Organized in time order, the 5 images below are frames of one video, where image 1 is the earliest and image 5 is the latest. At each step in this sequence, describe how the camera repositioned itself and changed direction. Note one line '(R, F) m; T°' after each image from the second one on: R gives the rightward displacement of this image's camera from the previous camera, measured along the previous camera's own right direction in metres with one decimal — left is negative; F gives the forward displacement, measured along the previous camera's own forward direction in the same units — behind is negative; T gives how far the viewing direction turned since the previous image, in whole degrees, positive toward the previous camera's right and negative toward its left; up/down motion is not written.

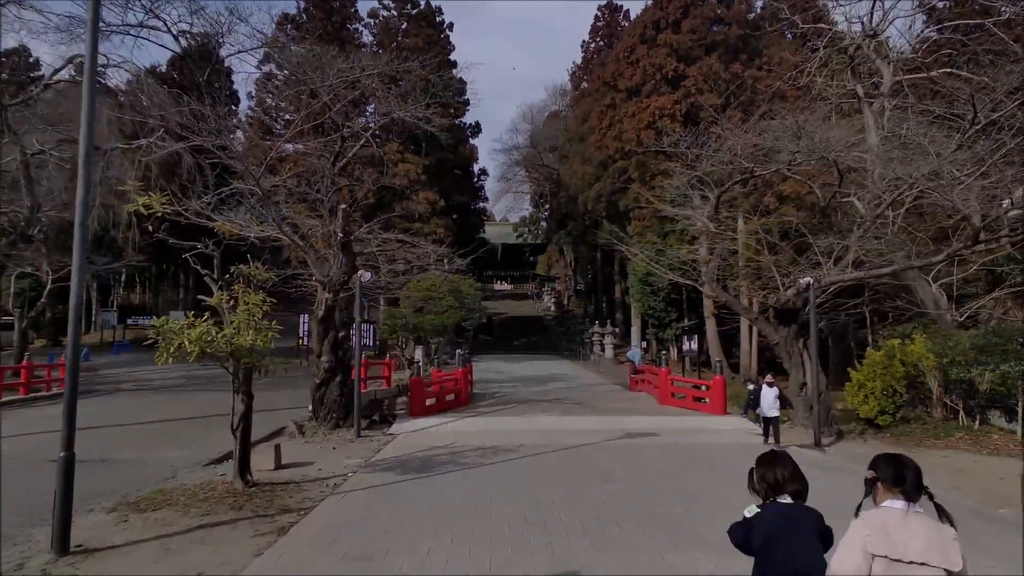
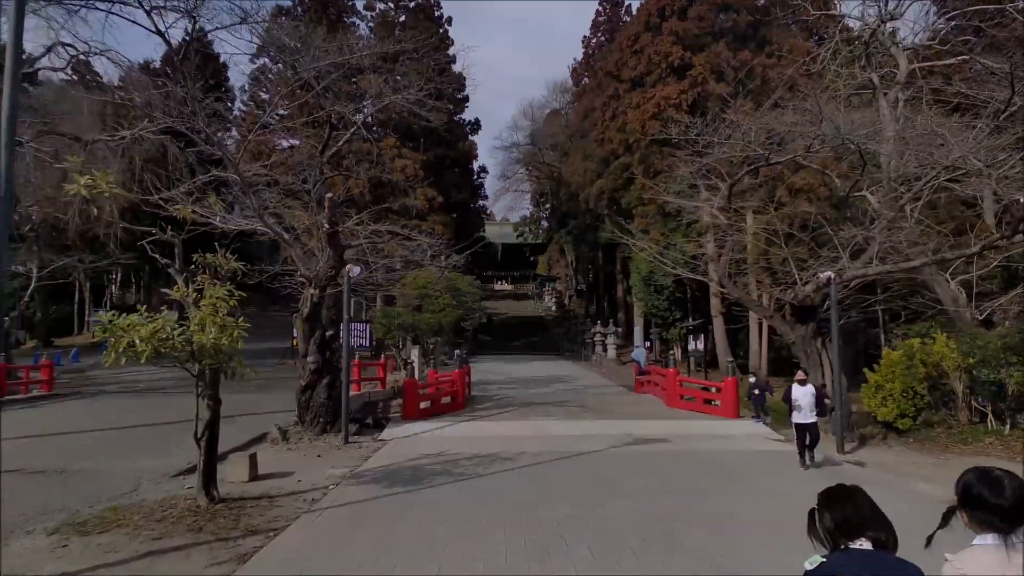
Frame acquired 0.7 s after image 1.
(0.0, +0.8) m; 0°
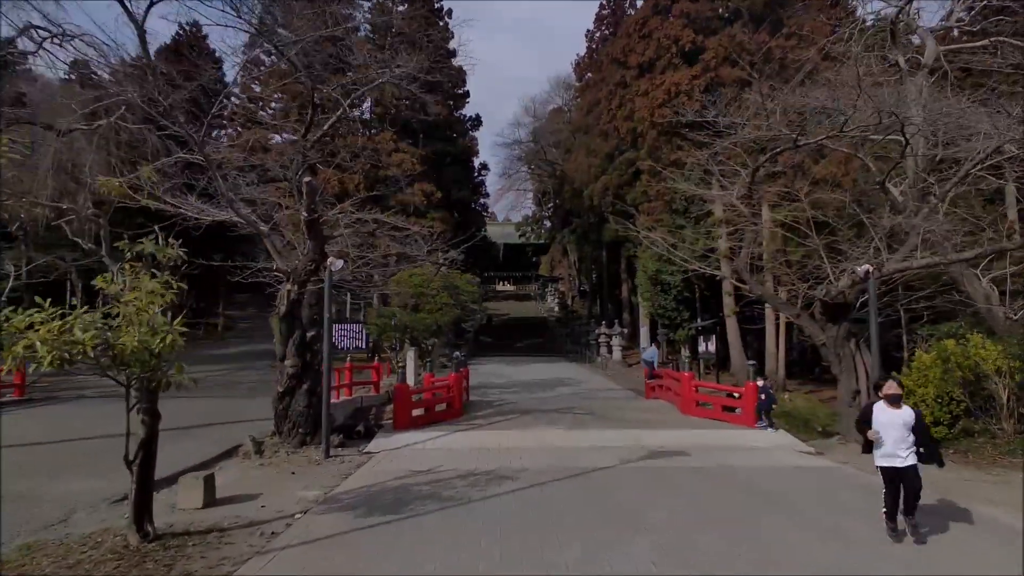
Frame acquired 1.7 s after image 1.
(0.0, +1.1) m; 0°
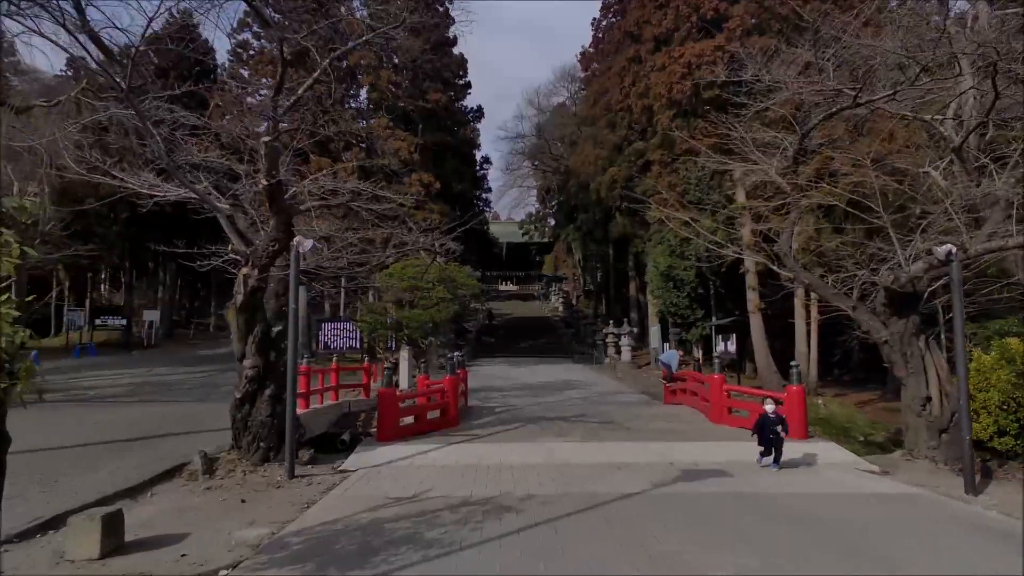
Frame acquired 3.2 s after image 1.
(0.0, +1.7) m; 0°
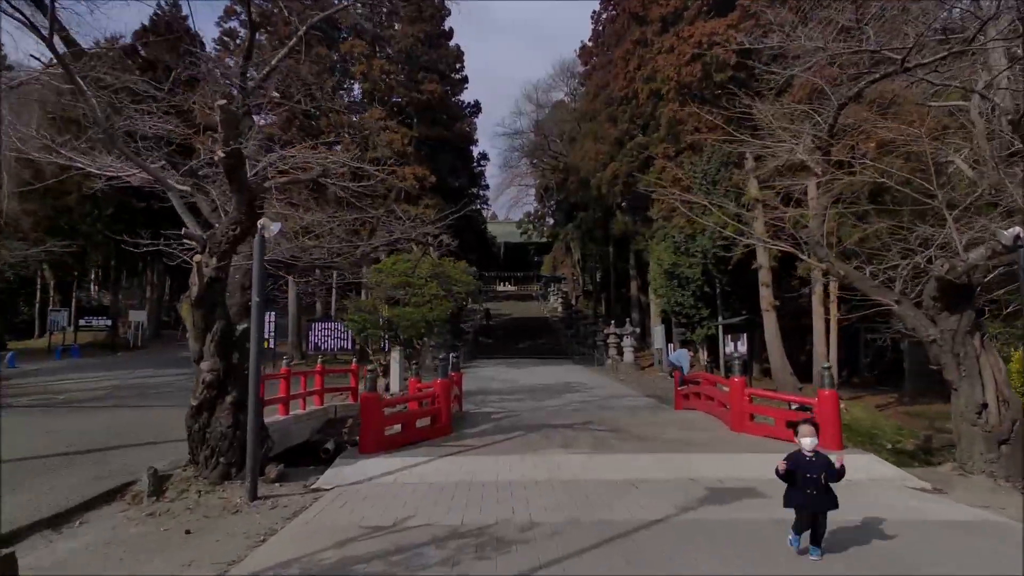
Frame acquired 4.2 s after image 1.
(0.0, +1.1) m; 0°
